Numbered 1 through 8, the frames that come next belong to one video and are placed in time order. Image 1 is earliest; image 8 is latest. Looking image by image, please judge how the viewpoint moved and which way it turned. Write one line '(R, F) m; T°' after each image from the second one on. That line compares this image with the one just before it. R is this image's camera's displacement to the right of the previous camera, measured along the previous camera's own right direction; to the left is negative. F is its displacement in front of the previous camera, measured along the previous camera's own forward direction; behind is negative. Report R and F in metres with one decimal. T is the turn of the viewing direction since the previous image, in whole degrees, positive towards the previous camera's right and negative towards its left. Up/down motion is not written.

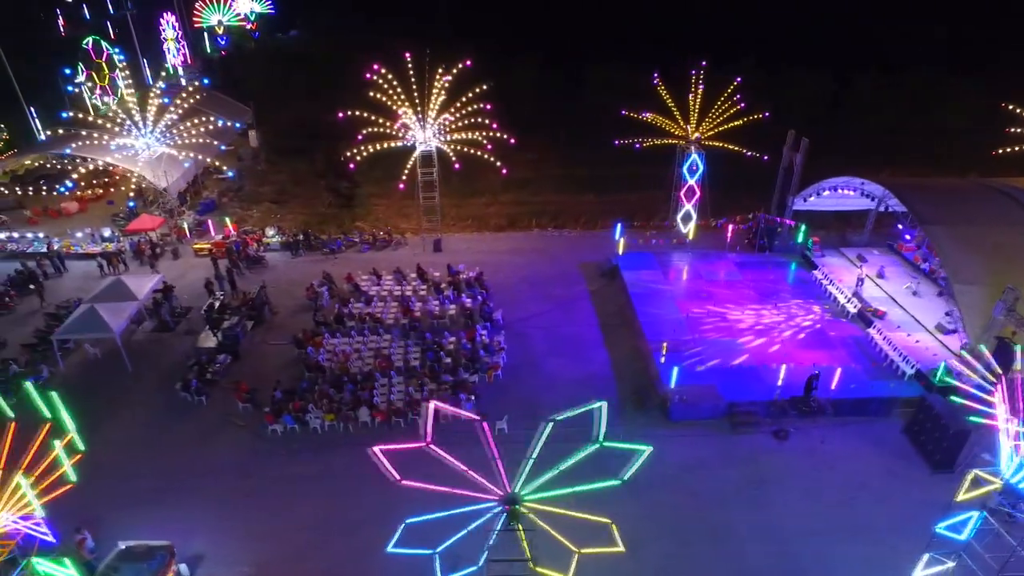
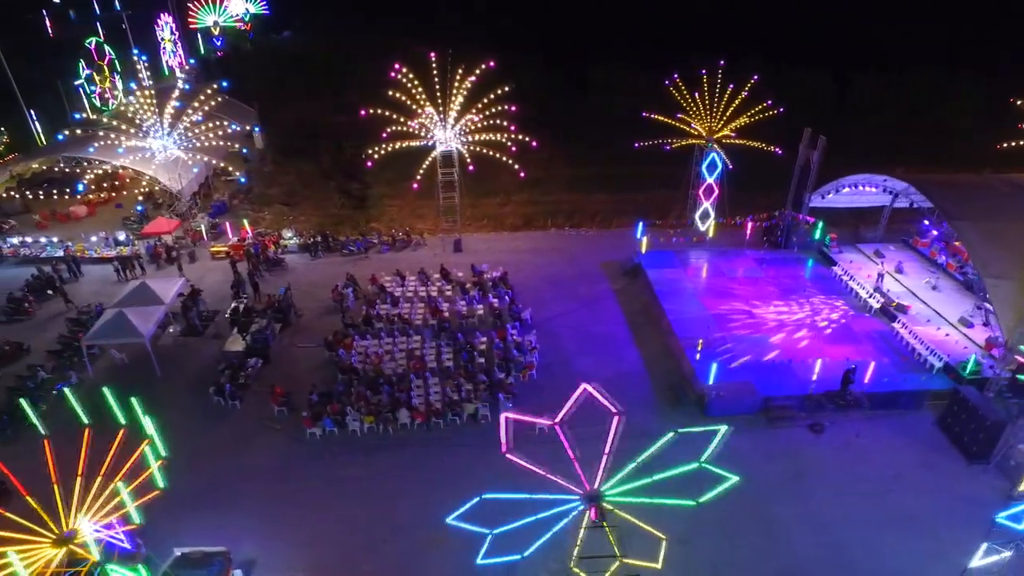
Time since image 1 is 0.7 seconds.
(-1.6, 0.0) m; +1°
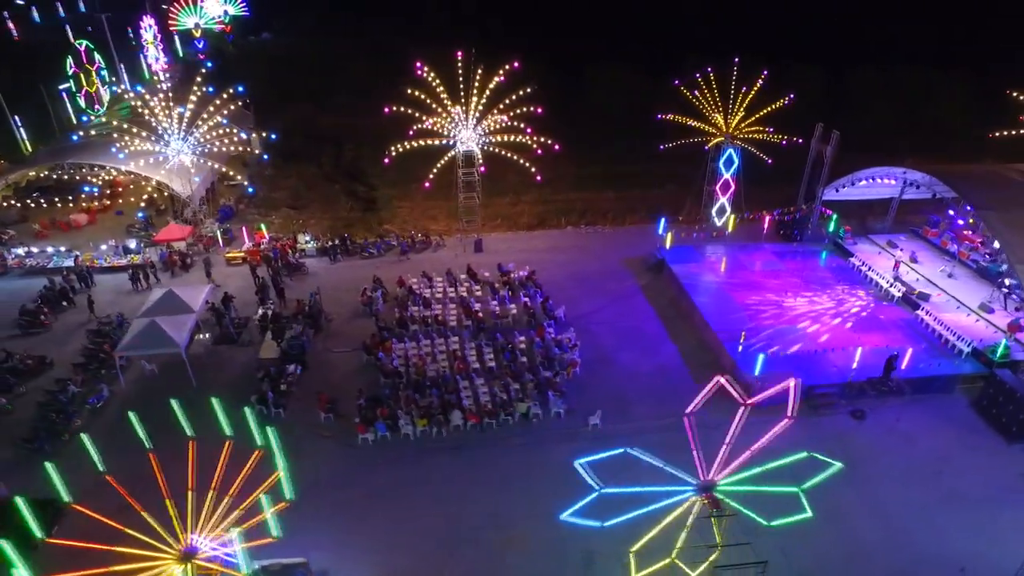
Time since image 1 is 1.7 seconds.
(-2.3, +0.1) m; +3°
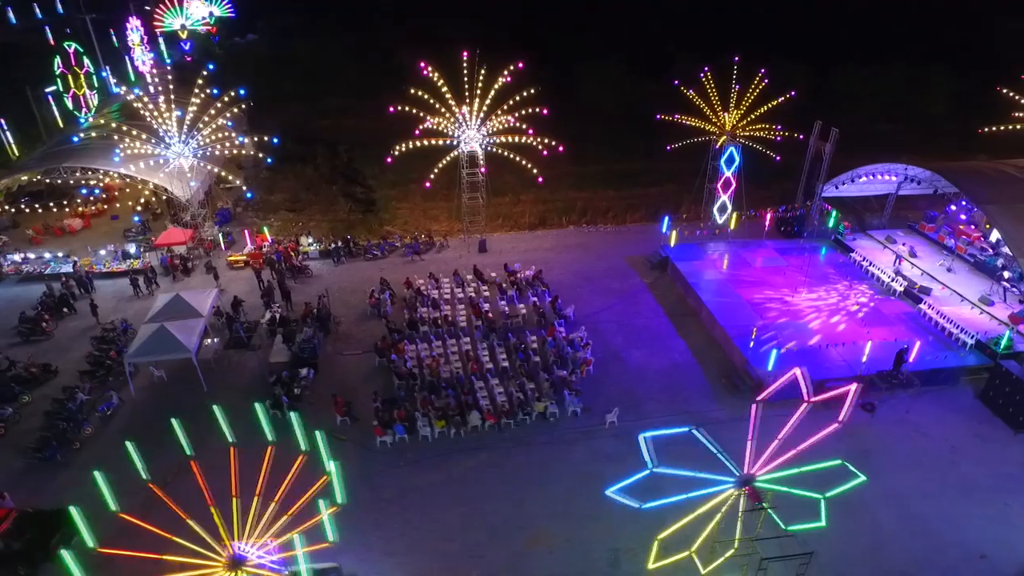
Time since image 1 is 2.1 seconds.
(-1.0, 0.0) m; +2°
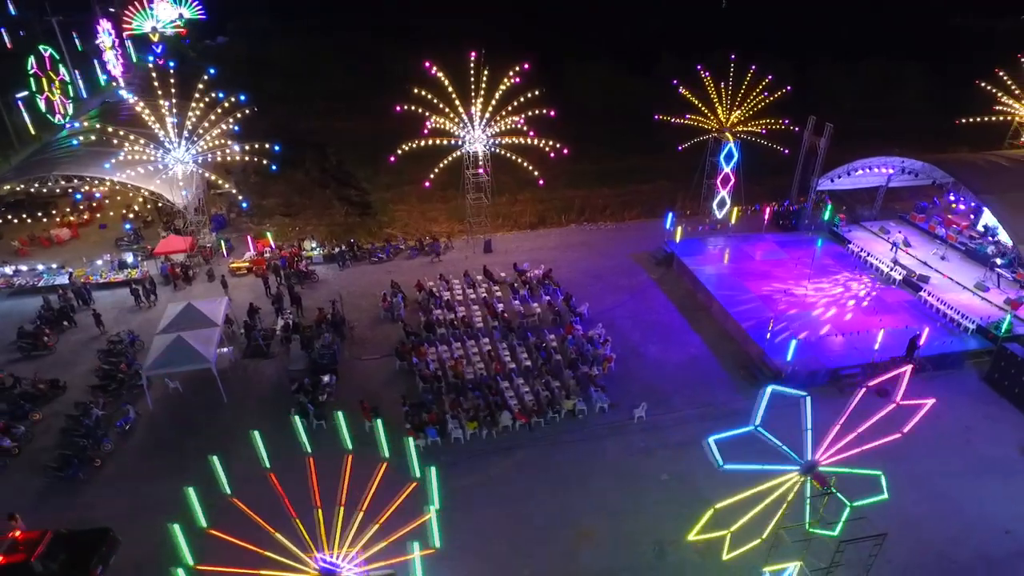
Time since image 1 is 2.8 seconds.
(-1.7, 0.0) m; +3°
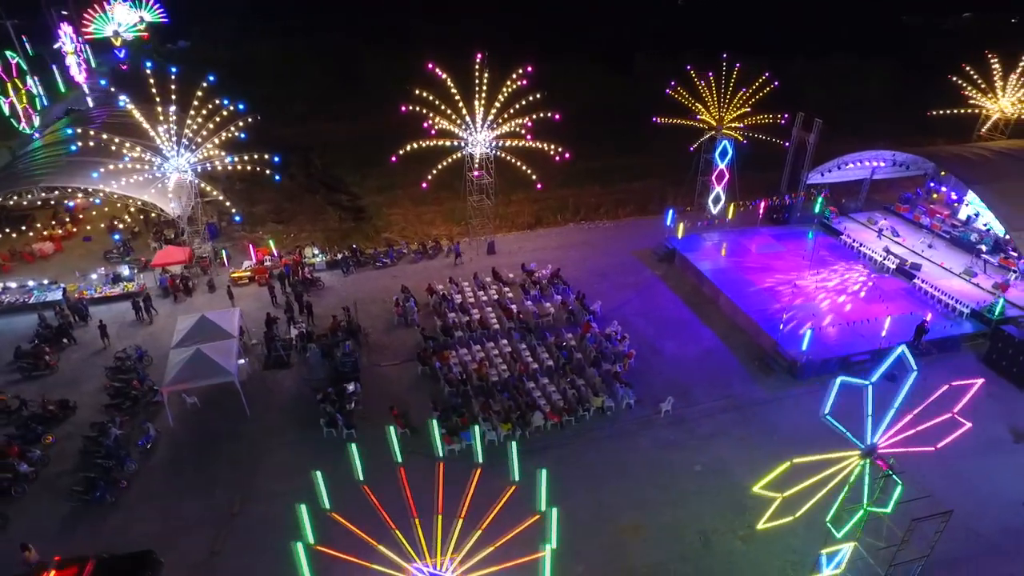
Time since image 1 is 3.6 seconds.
(-1.9, 0.0) m; +4°
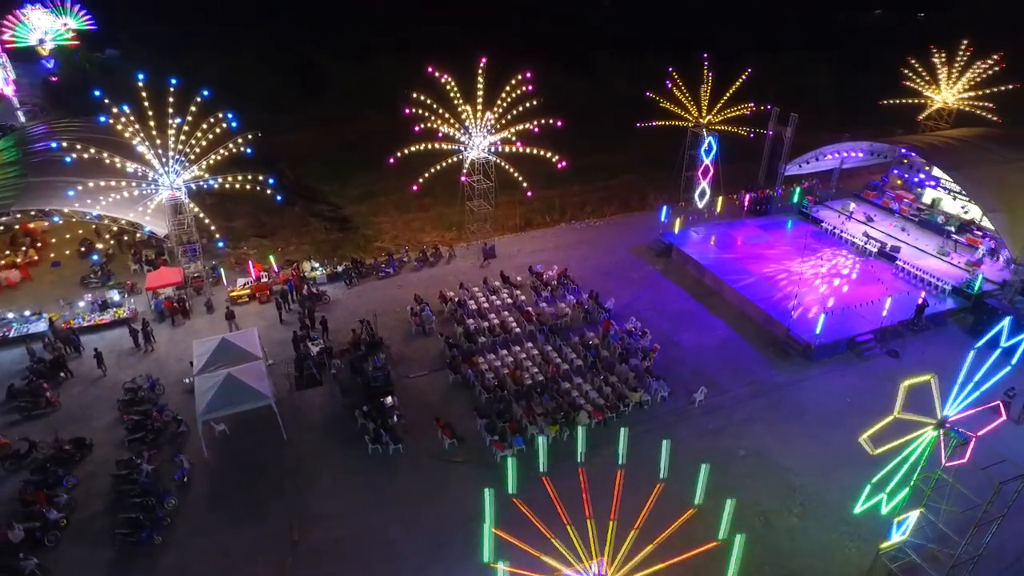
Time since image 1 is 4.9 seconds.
(-3.0, +0.1) m; +6°
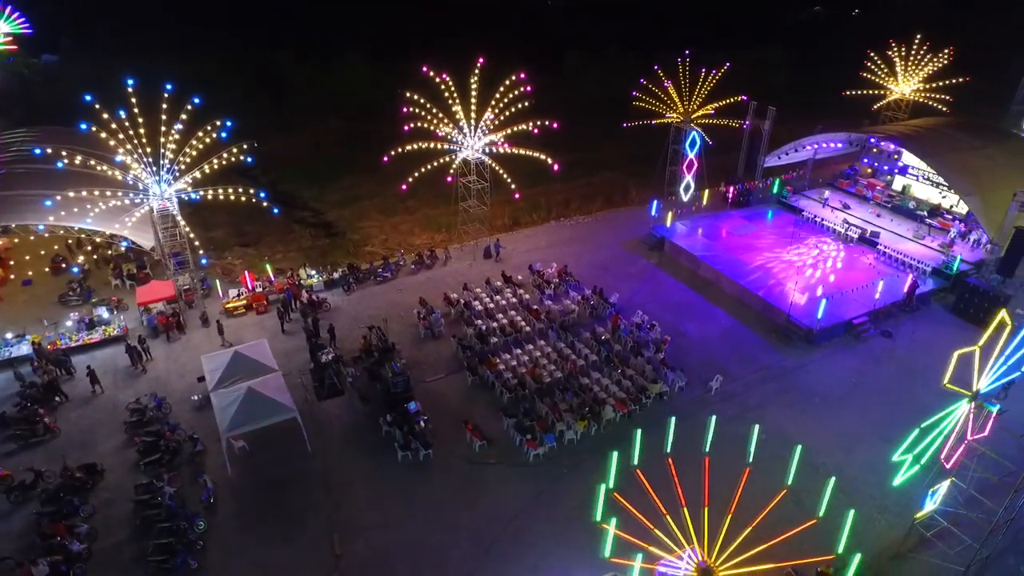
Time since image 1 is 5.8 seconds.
(-2.1, +0.1) m; +4°
